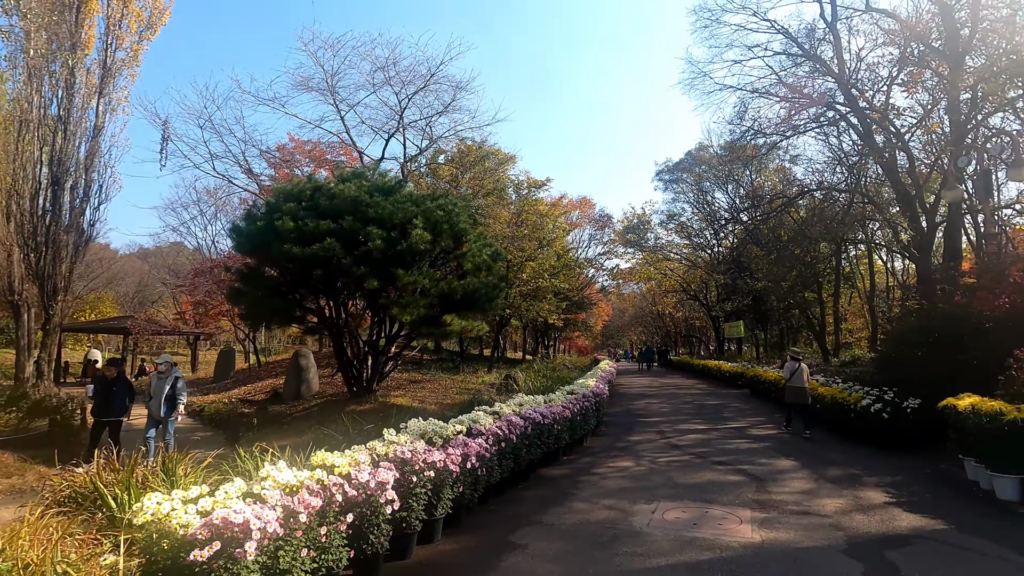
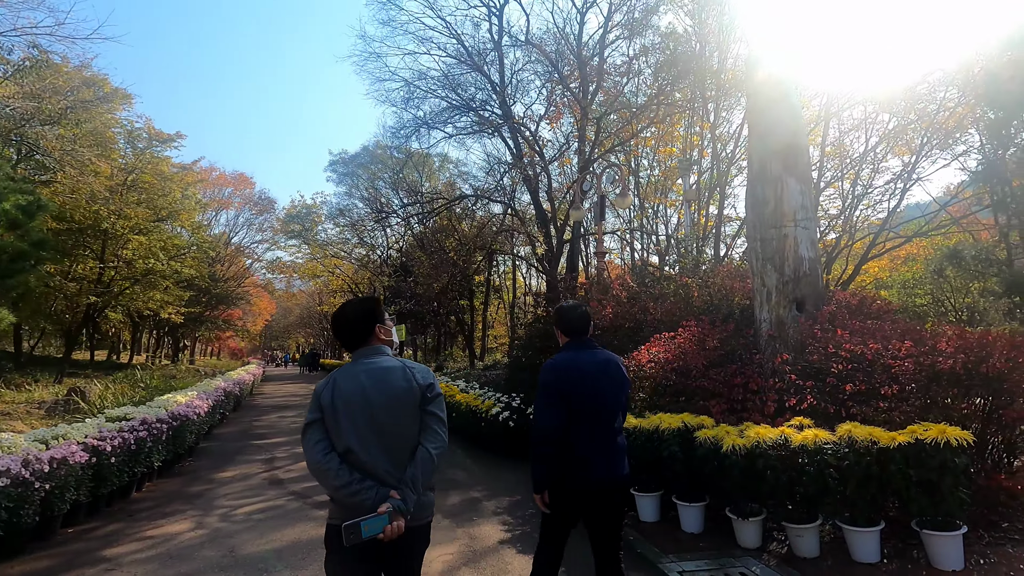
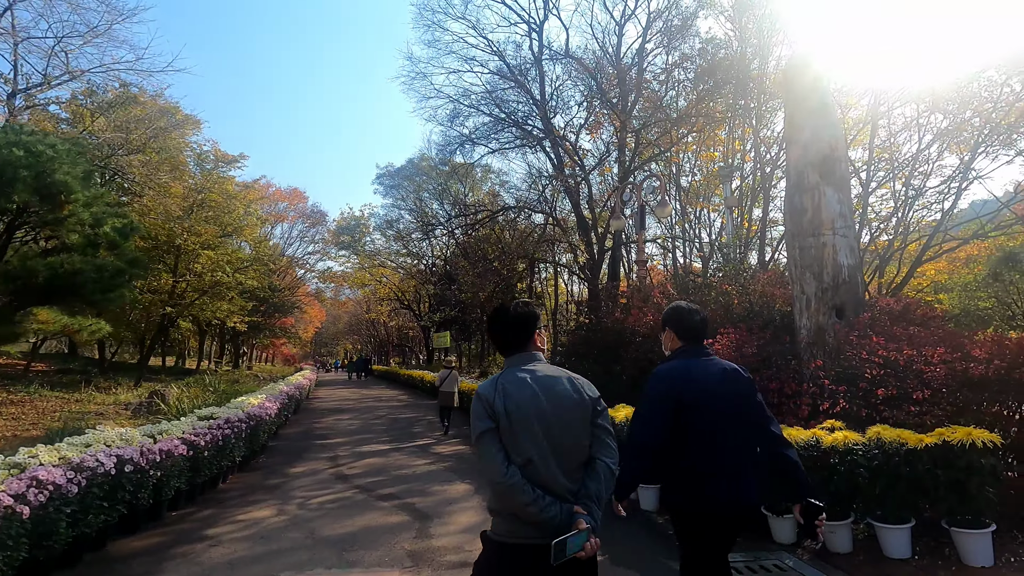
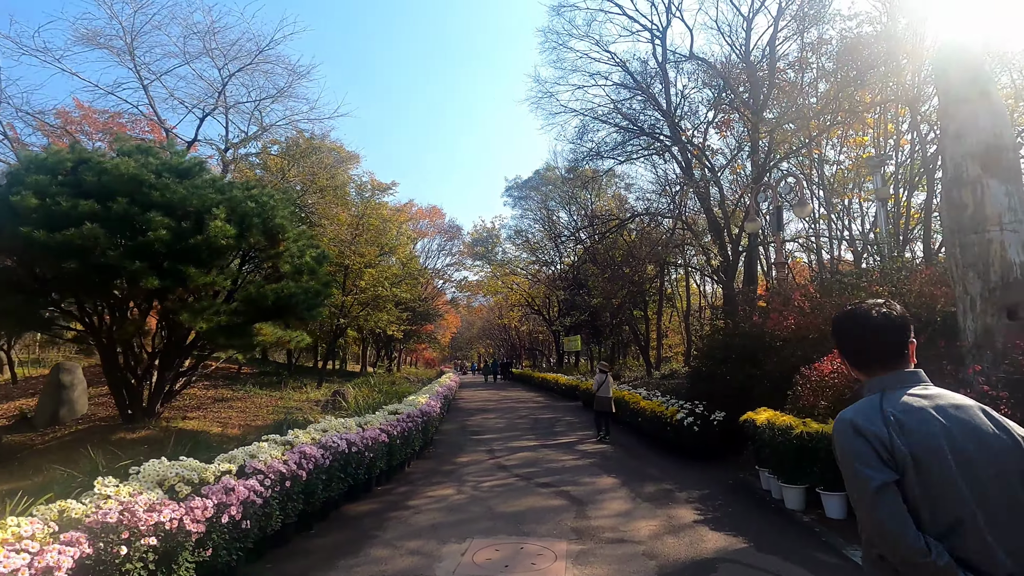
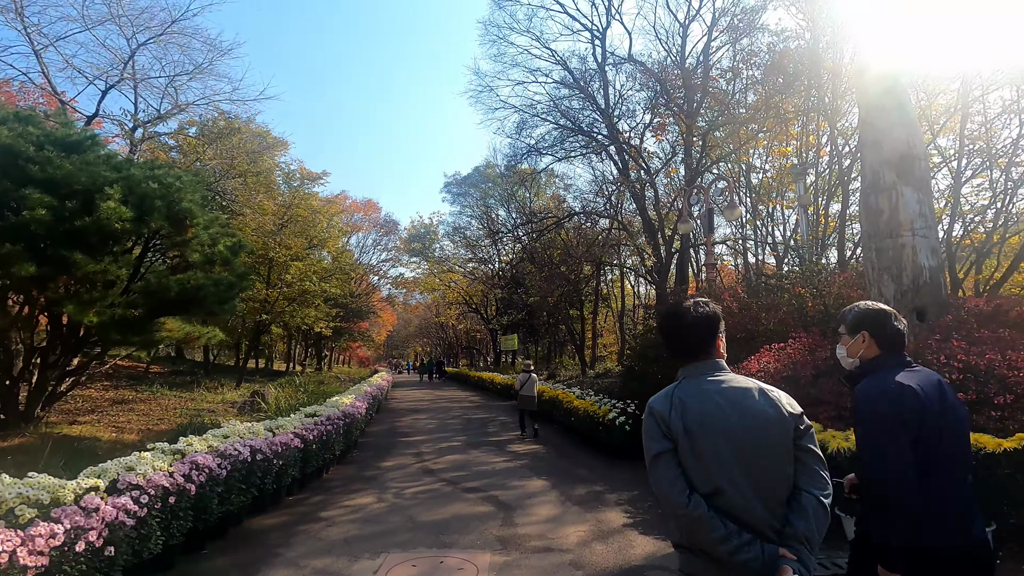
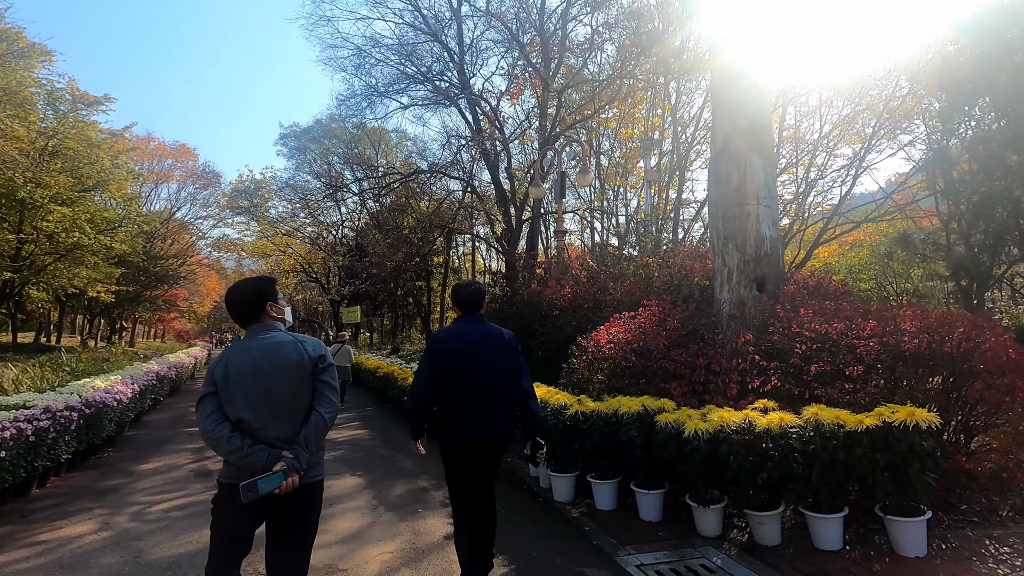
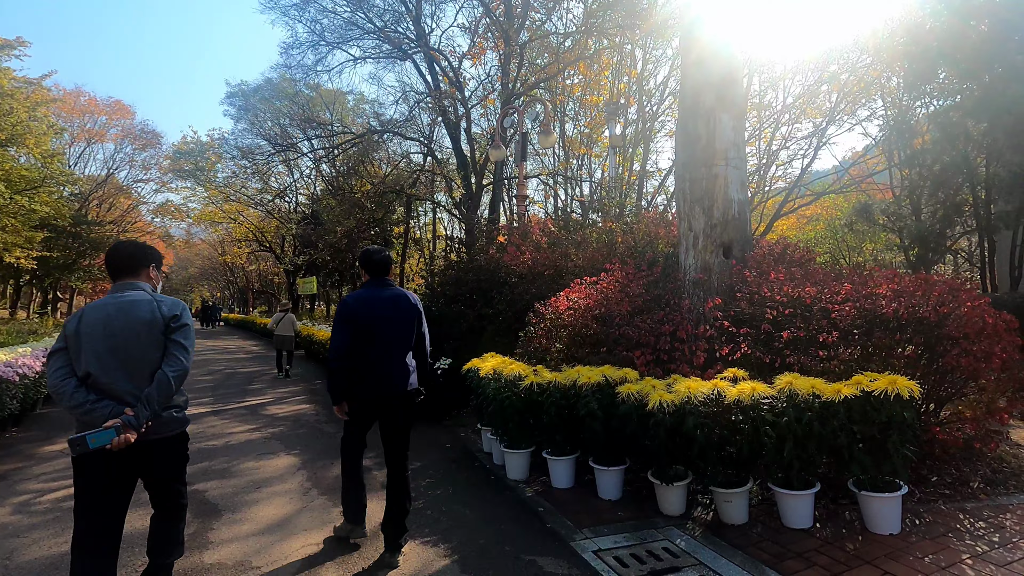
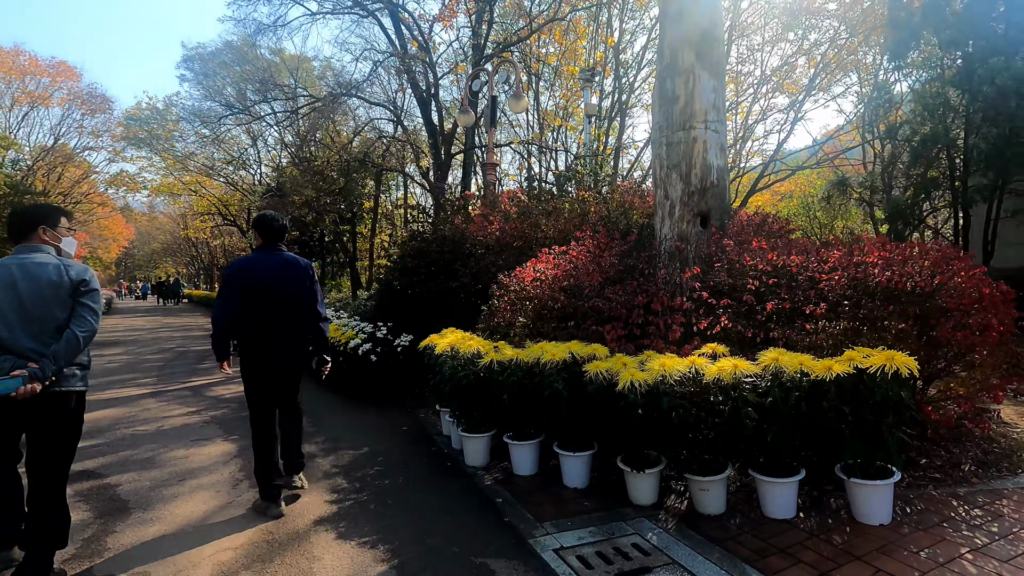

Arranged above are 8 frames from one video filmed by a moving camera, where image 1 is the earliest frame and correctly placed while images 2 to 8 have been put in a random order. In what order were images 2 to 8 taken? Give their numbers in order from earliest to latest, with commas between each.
4, 5, 3, 2, 6, 7, 8
